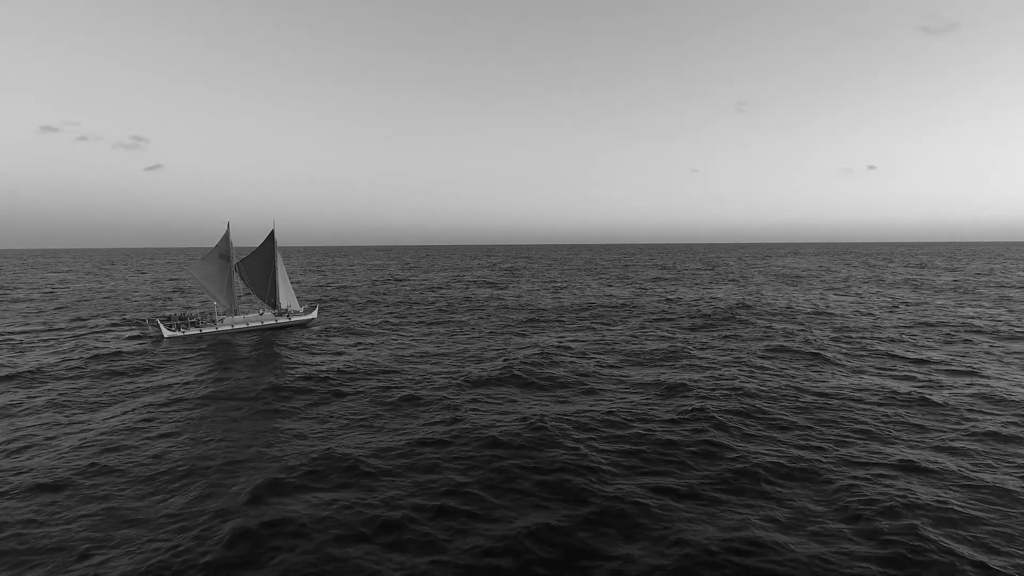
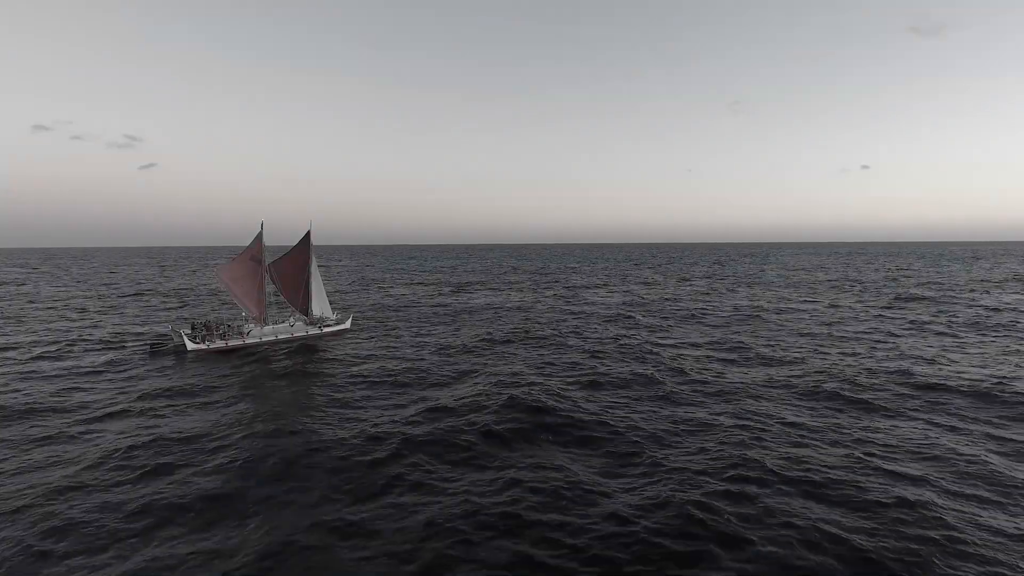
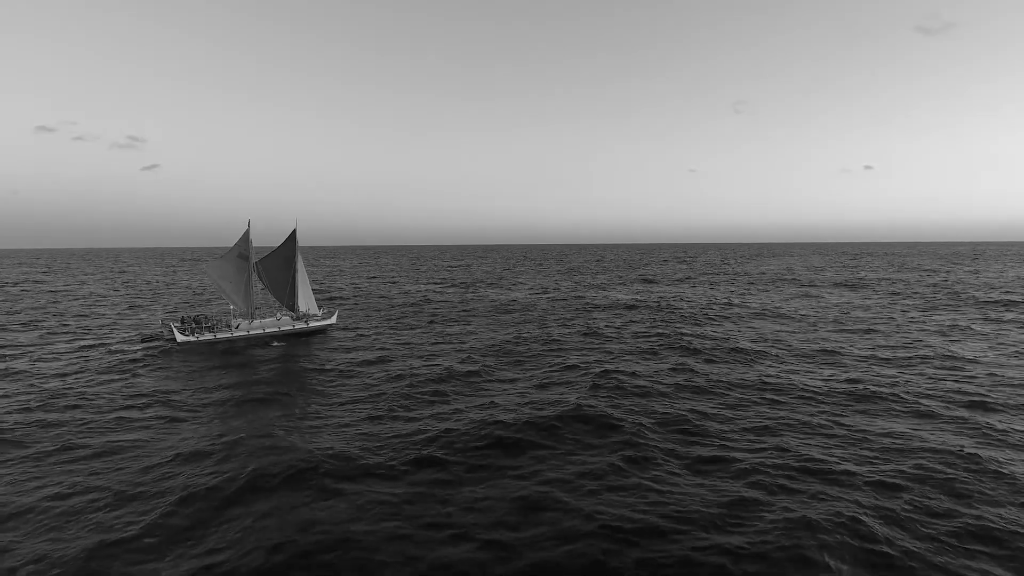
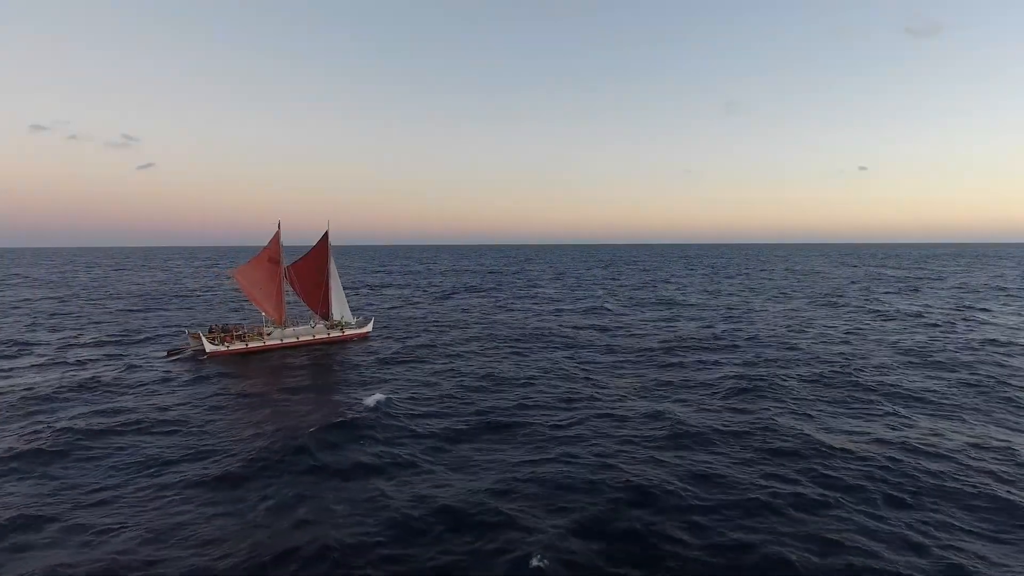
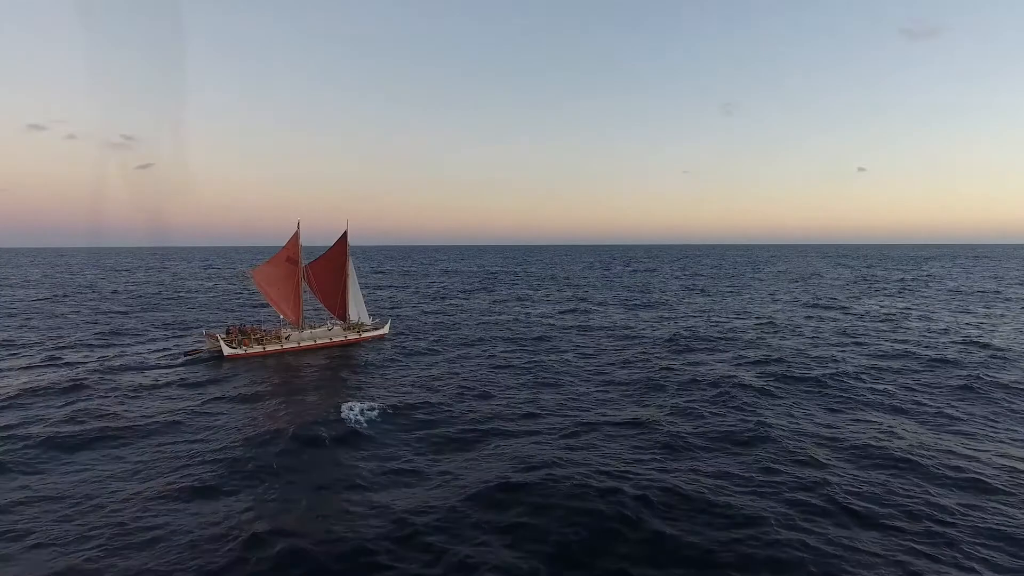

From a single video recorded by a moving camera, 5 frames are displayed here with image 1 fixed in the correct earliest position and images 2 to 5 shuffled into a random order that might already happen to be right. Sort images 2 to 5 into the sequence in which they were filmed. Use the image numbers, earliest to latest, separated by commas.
3, 2, 4, 5
